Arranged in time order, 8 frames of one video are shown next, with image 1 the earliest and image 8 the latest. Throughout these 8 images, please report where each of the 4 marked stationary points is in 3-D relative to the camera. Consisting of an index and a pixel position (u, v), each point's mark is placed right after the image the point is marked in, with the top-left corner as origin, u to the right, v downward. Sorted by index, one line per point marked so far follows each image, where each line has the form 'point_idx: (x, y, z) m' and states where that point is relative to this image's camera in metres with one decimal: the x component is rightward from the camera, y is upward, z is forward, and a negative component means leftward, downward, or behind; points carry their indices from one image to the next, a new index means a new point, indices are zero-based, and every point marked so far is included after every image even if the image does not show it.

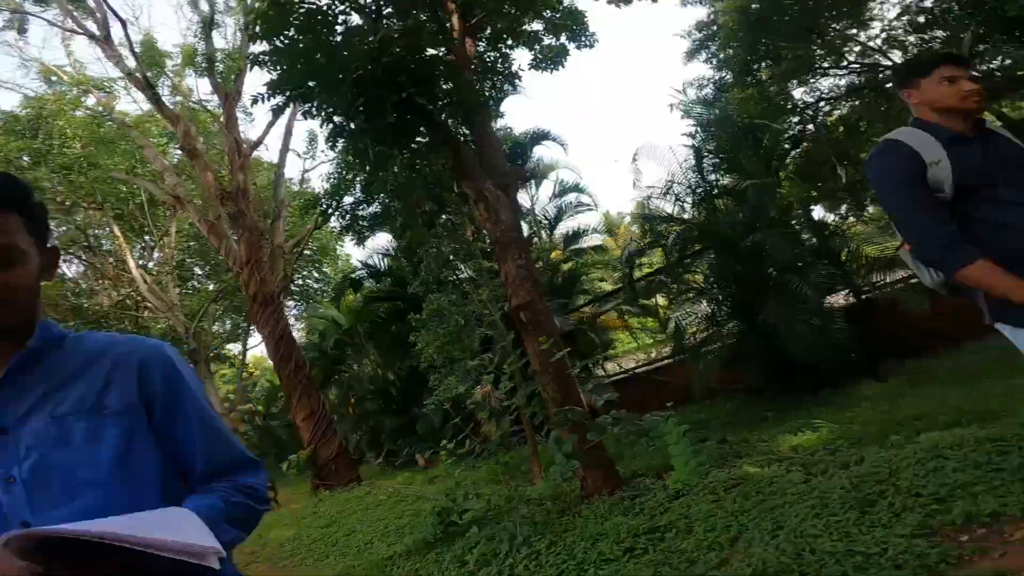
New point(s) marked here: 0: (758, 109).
0: (+2.6, +1.5, +6.8) m
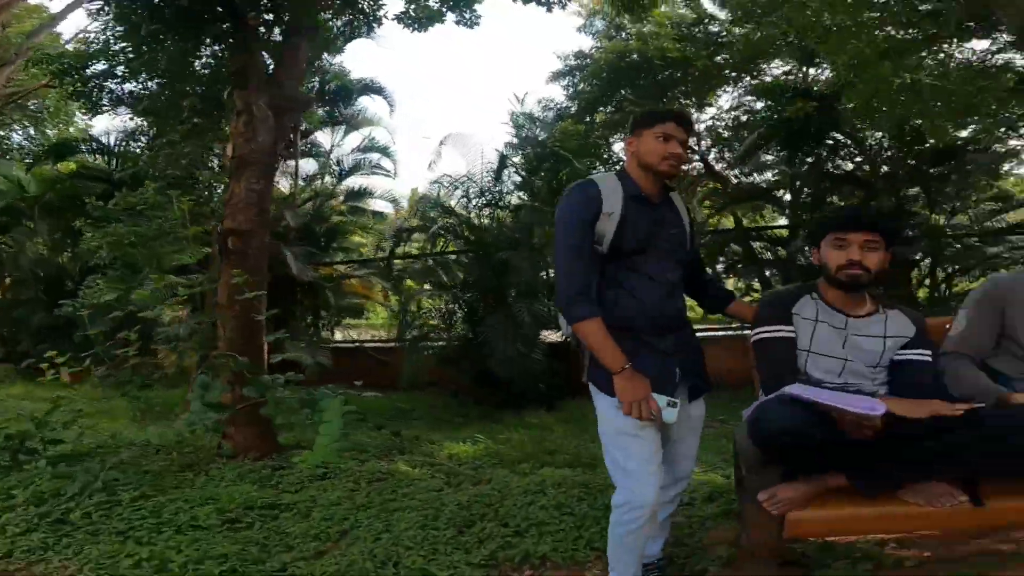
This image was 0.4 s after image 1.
0: (+0.7, +1.1, +7.1) m
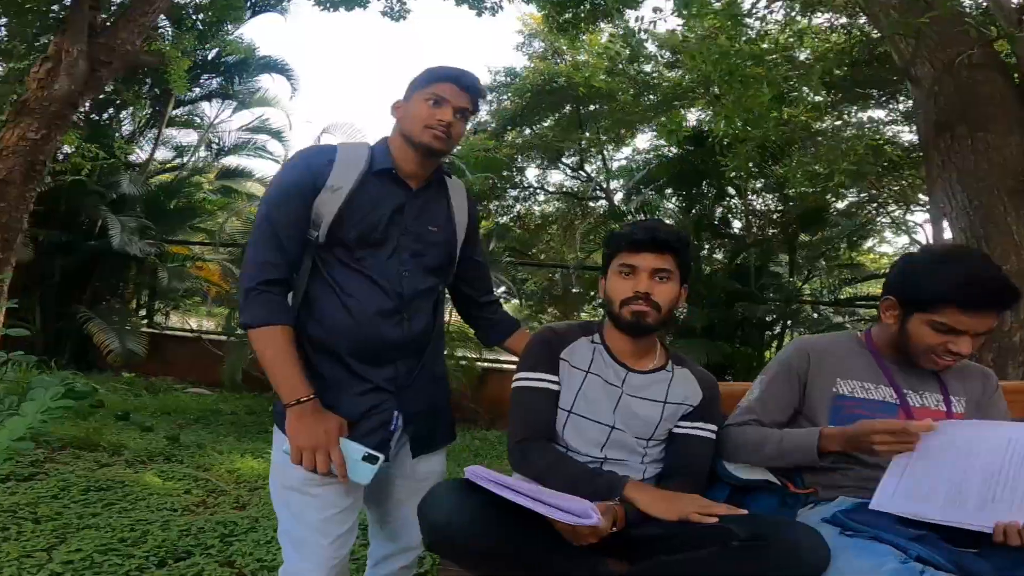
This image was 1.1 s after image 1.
0: (-0.4, +1.0, +6.7) m
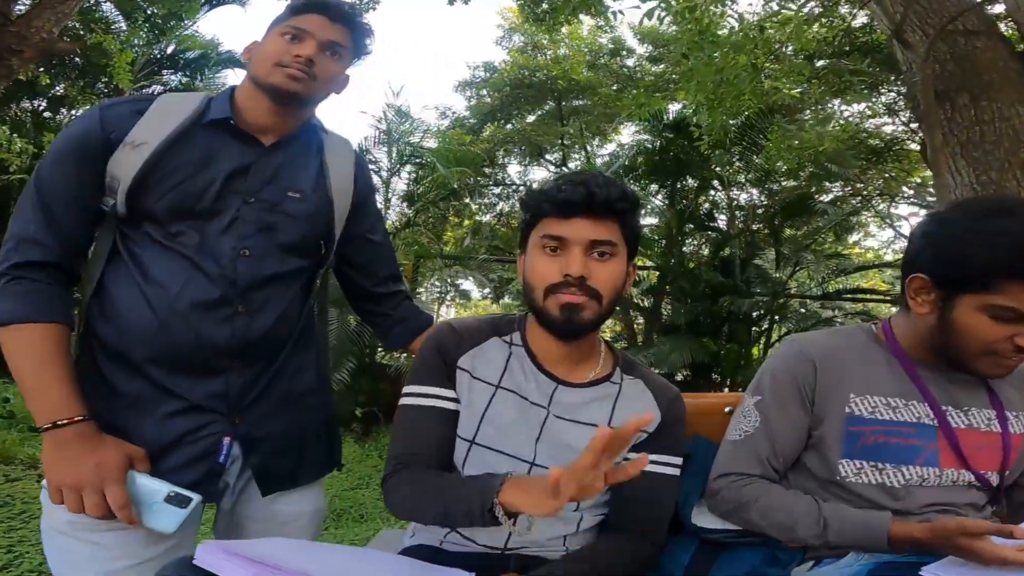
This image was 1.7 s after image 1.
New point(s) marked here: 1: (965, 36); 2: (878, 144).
0: (-0.7, +1.0, +6.3) m
1: (+2.0, +1.1, +3.1) m
2: (+3.5, +1.3, +6.8) m
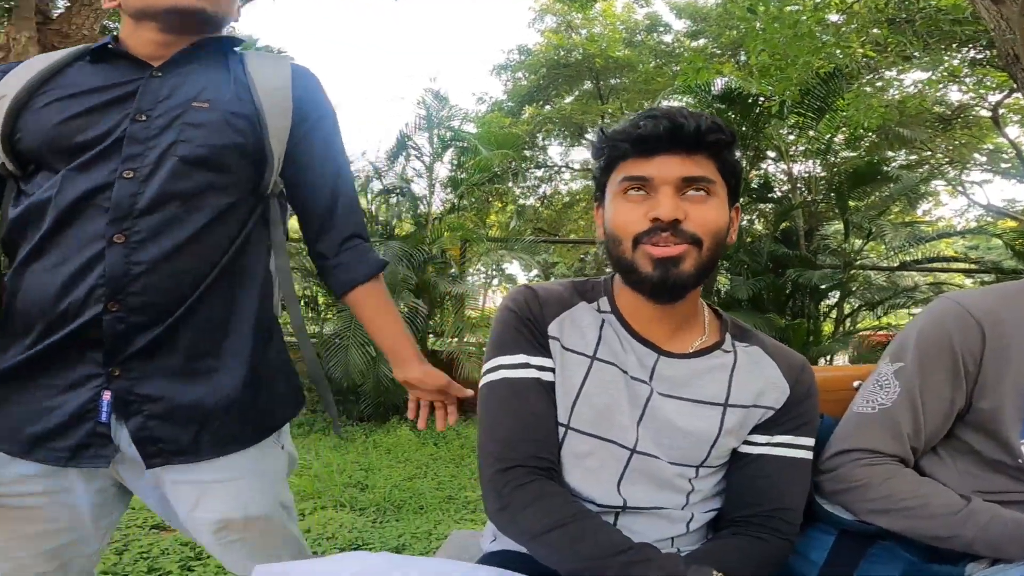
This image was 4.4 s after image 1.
0: (-0.3, +1.1, +6.2) m
1: (+2.2, +1.3, +2.9) m
2: (+3.9, +1.6, +6.4) m
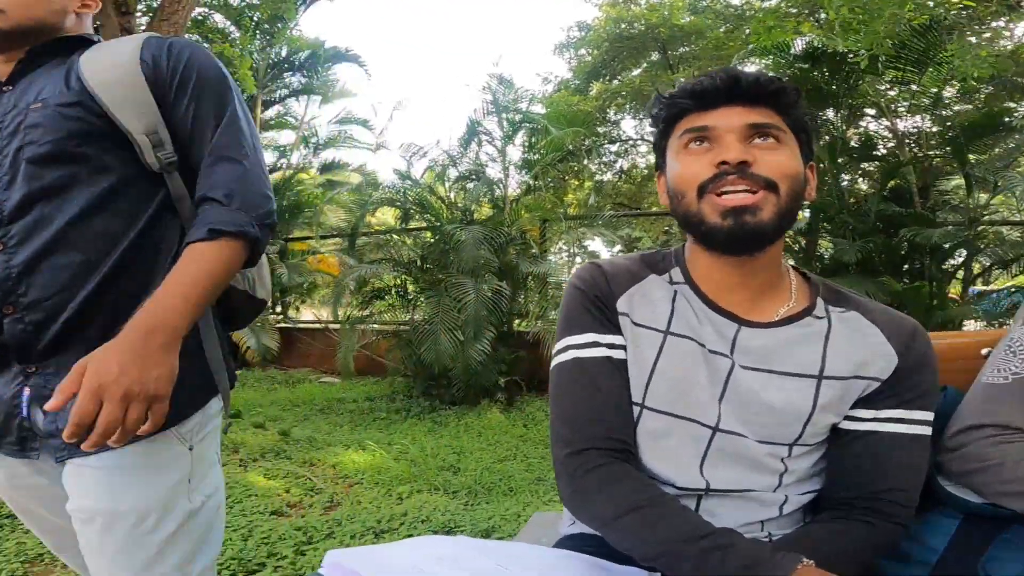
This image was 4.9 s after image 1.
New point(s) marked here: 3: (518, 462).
0: (+0.3, +1.3, +6.1) m
1: (+2.4, +1.5, +2.5) m
2: (+4.4, +2.0, +5.9) m
3: (0.0, -1.0, +4.2) m
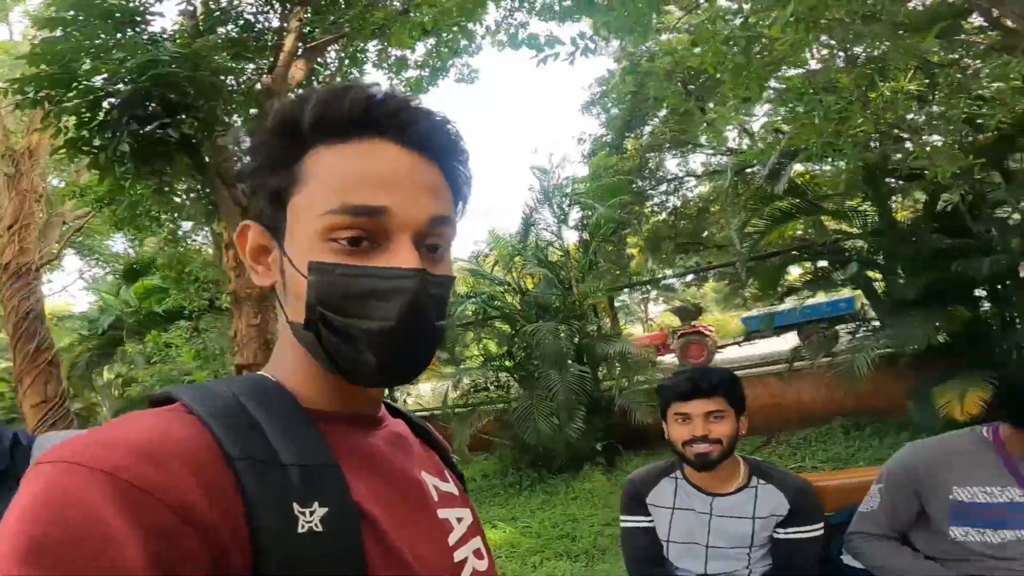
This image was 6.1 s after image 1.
0: (+0.7, +0.7, +6.9) m
1: (+2.4, +1.3, +3.2) m
2: (+4.6, +1.9, +6.4) m
3: (+0.5, -1.6, +4.8) m
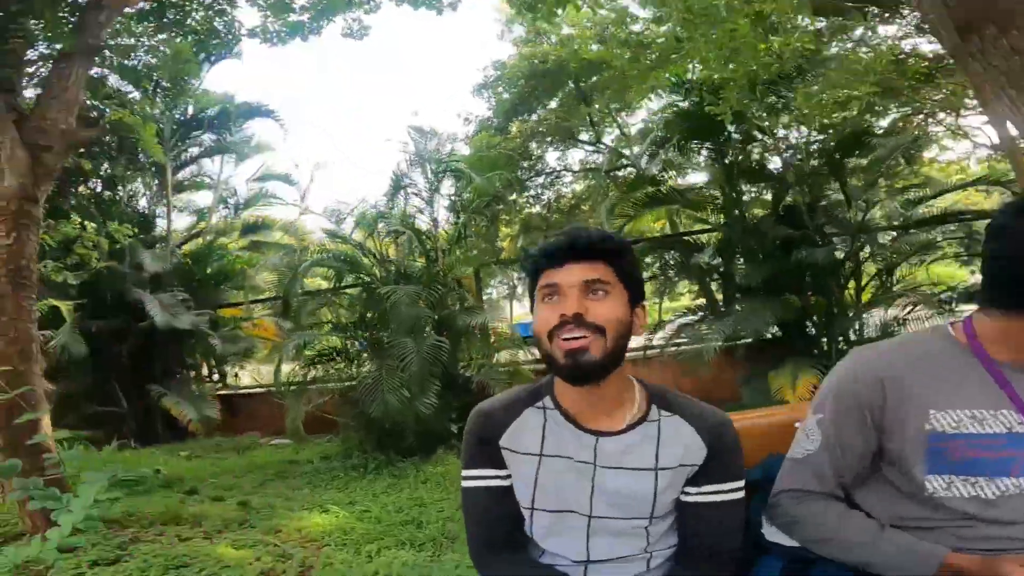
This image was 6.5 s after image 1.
0: (-0.4, +0.9, +6.4) m
1: (+1.9, +1.4, +3.0) m
2: (+3.6, +2.0, +6.6) m
3: (-0.3, -1.3, +4.3) m
